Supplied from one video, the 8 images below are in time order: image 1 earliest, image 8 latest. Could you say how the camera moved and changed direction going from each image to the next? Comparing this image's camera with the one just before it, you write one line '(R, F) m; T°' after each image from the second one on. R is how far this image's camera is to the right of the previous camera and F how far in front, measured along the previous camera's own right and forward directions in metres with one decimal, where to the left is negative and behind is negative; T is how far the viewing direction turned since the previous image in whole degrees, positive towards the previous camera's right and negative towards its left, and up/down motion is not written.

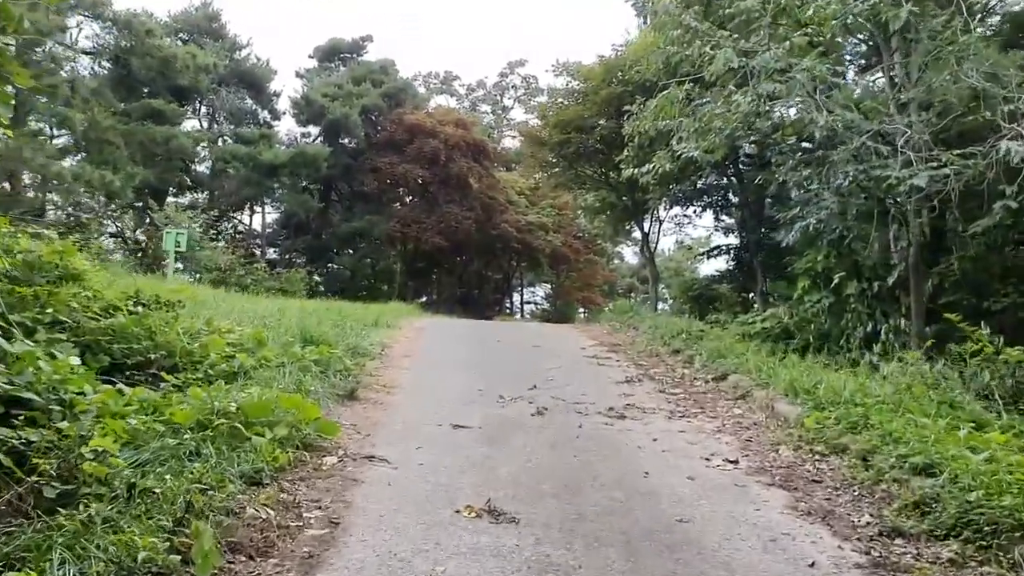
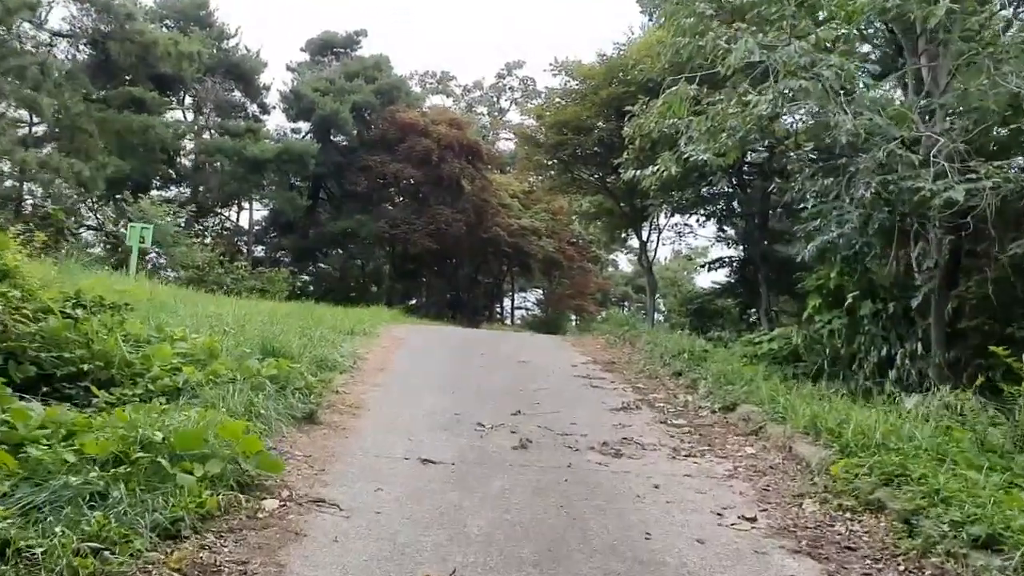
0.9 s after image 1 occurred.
(0.0, +0.7) m; 0°
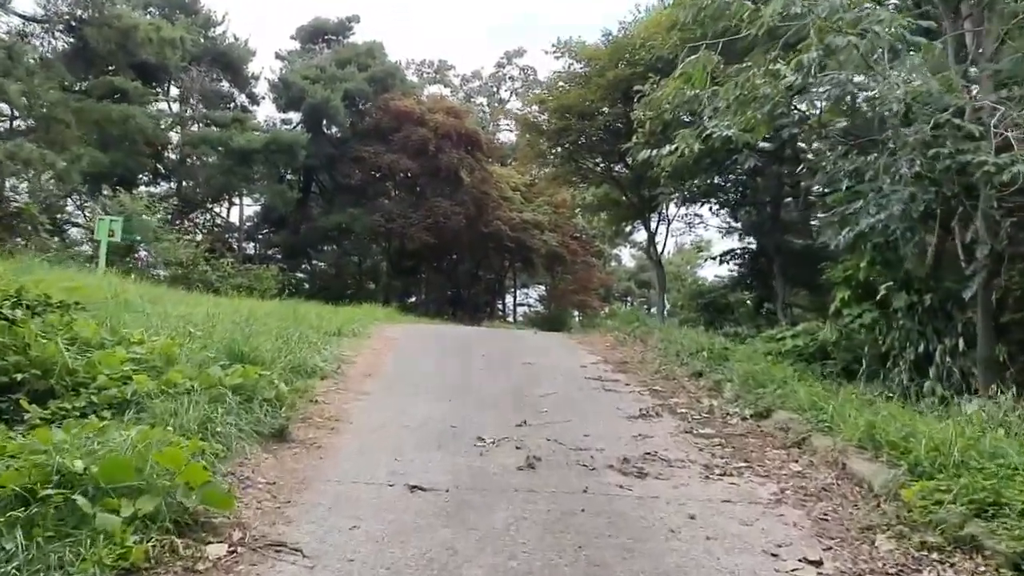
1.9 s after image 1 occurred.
(0.0, +0.8) m; 0°
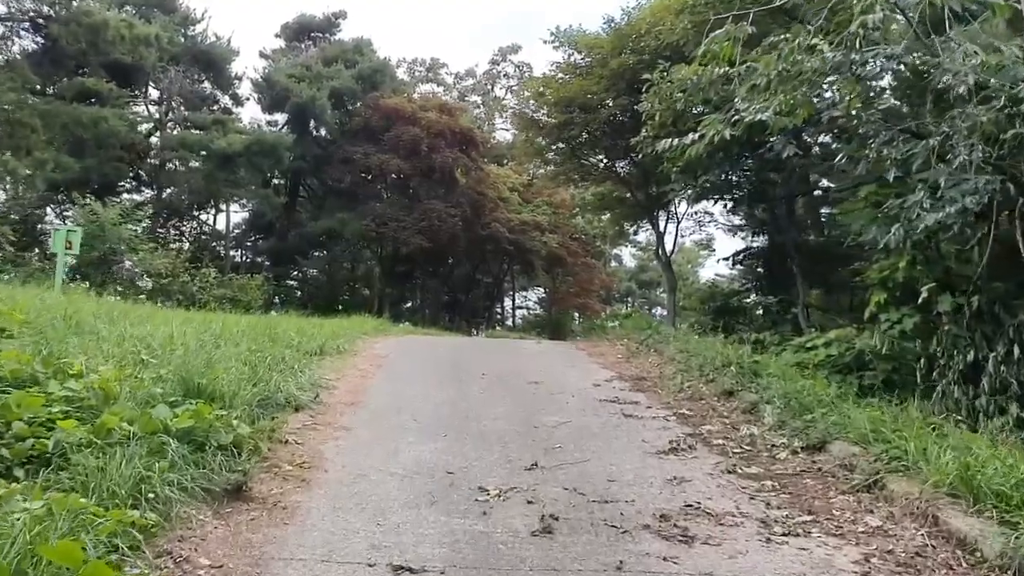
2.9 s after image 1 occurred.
(0.0, +0.9) m; 0°
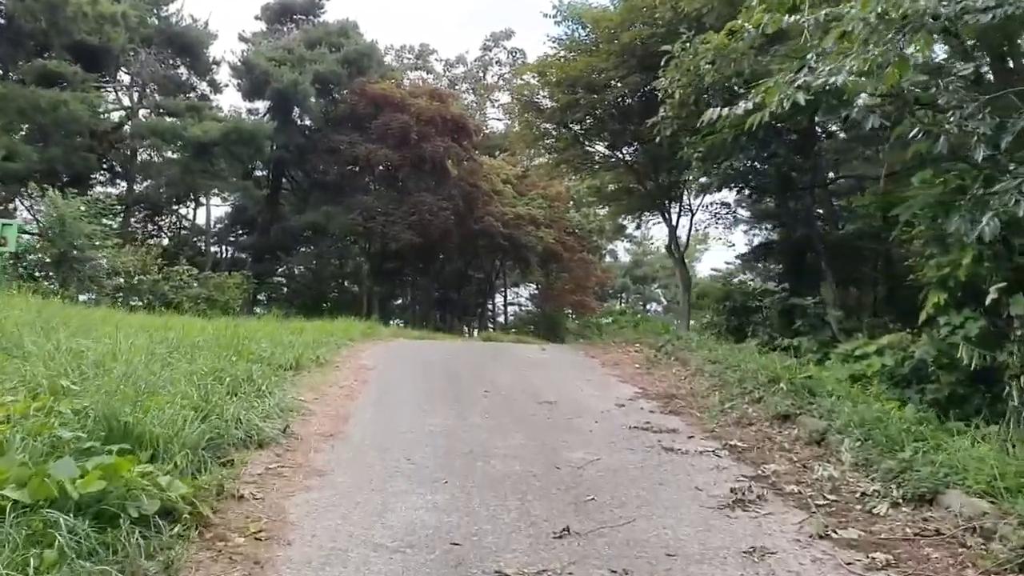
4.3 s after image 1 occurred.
(-0.1, +1.1) m; +1°
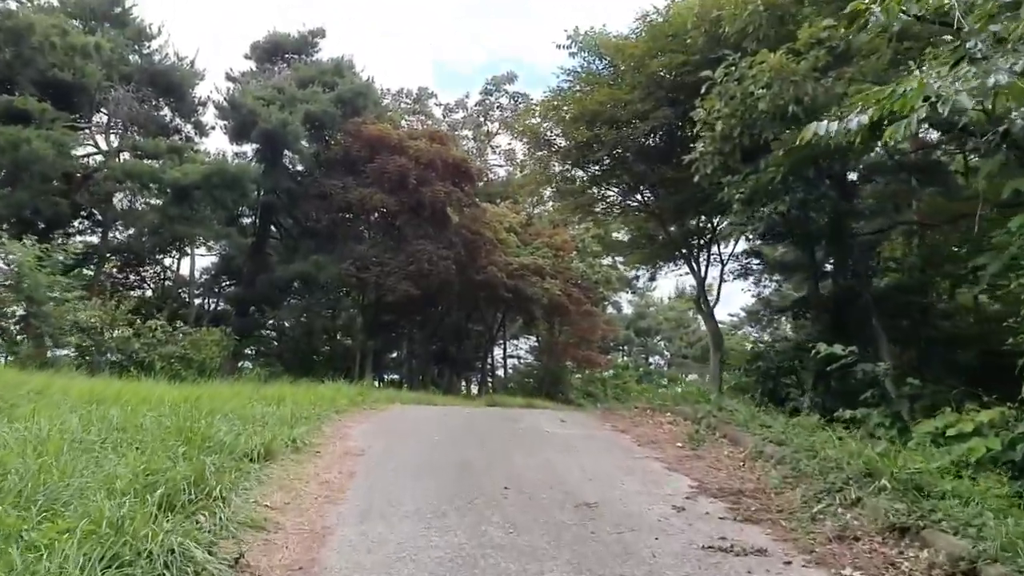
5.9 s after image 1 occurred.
(-0.2, +1.2) m; 0°
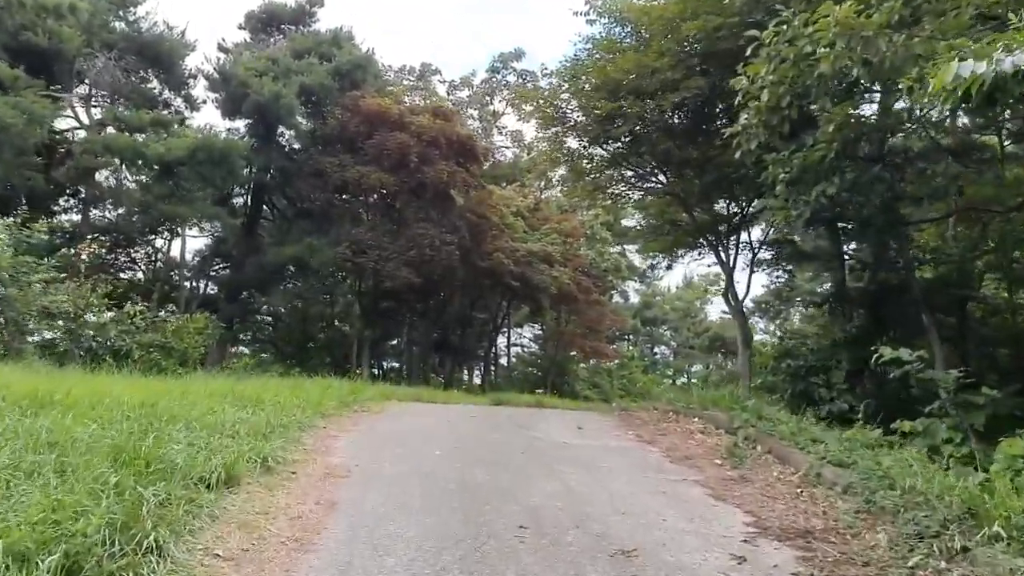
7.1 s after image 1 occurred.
(-0.1, +0.9) m; 0°
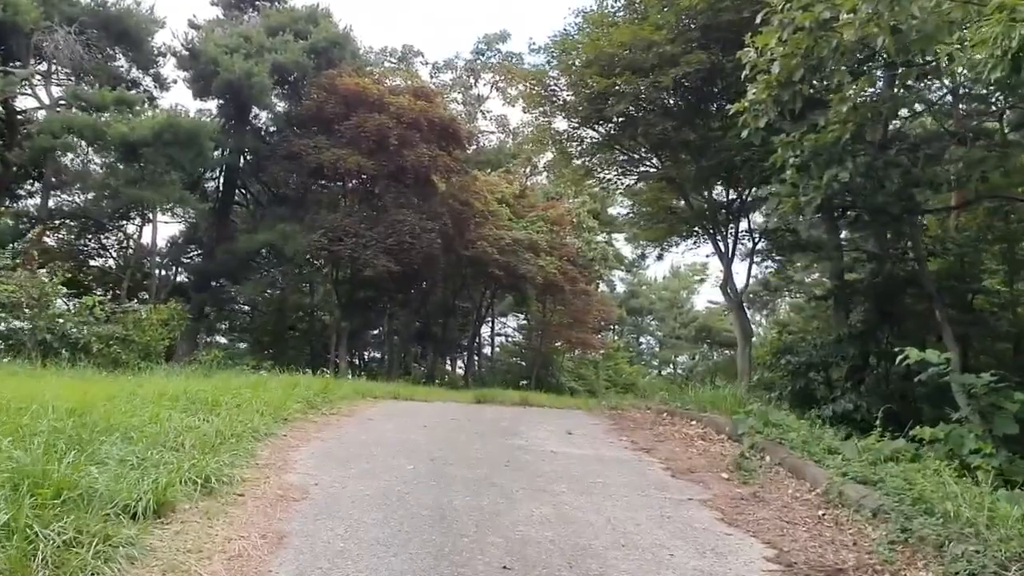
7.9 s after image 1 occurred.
(0.0, +0.6) m; +1°
